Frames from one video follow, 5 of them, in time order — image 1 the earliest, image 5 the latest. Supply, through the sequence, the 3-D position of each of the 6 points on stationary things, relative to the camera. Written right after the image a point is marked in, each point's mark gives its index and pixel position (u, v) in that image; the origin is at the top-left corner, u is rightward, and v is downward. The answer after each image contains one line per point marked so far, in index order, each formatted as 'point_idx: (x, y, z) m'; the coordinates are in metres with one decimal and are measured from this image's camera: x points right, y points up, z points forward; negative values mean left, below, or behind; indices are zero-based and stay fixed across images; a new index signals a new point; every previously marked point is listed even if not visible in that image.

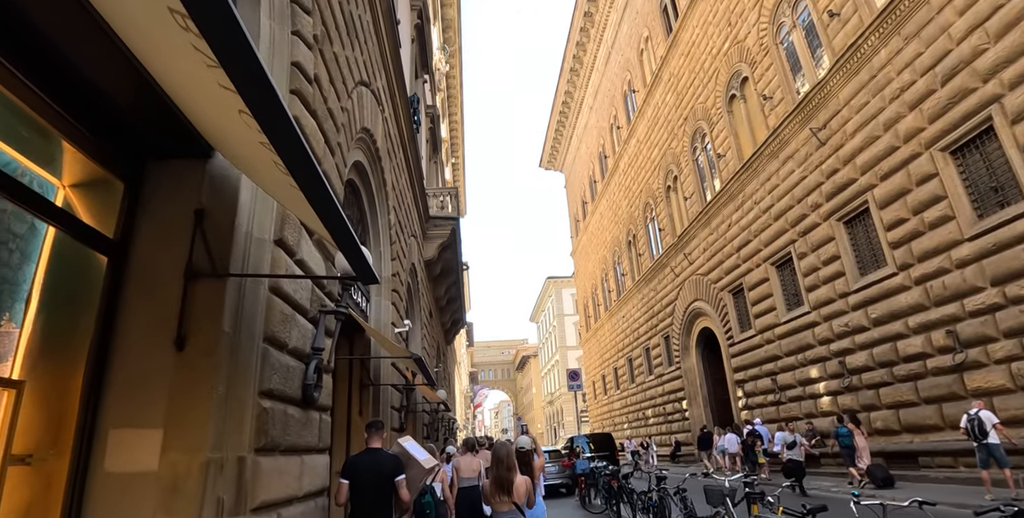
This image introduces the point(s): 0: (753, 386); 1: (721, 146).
0: (+7.5, -3.9, +17.0) m
1: (+7.3, +4.0, +19.5) m
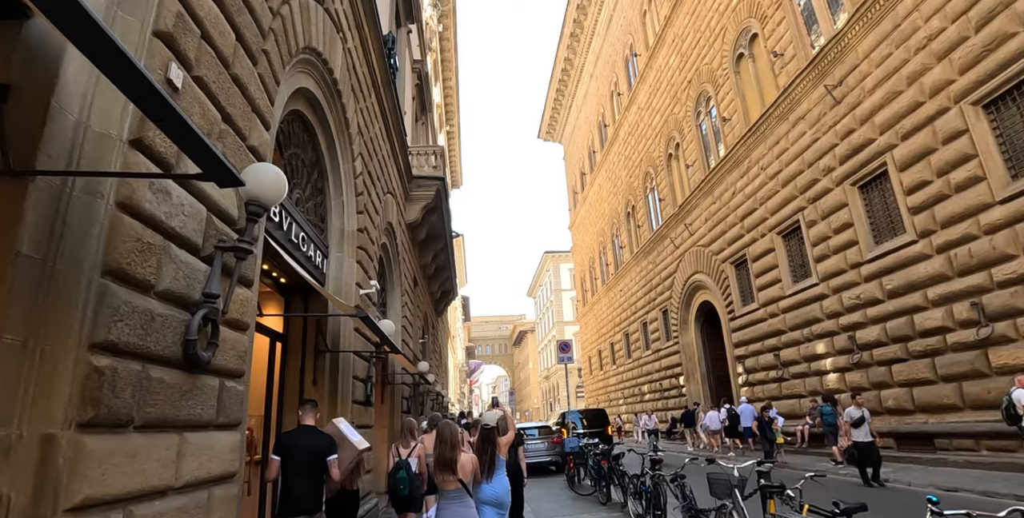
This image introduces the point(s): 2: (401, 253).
0: (+7.1, -3.0, +16.2) m
1: (+7.1, +5.0, +18.4) m
2: (-2.4, +0.1, +12.0) m
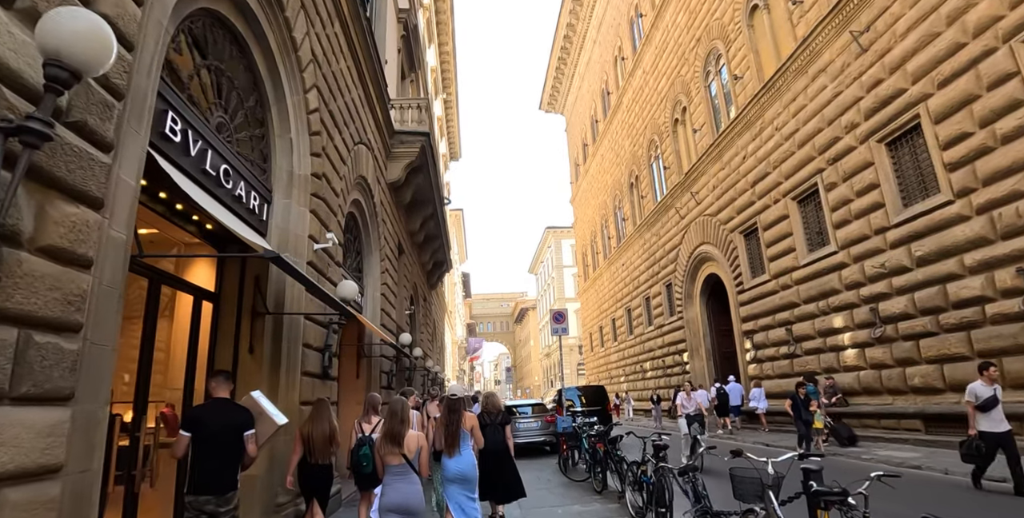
0: (+6.9, -2.2, +15.2) m
1: (+7.0, +5.9, +17.0) m
2: (-2.6, +0.9, +11.0) m
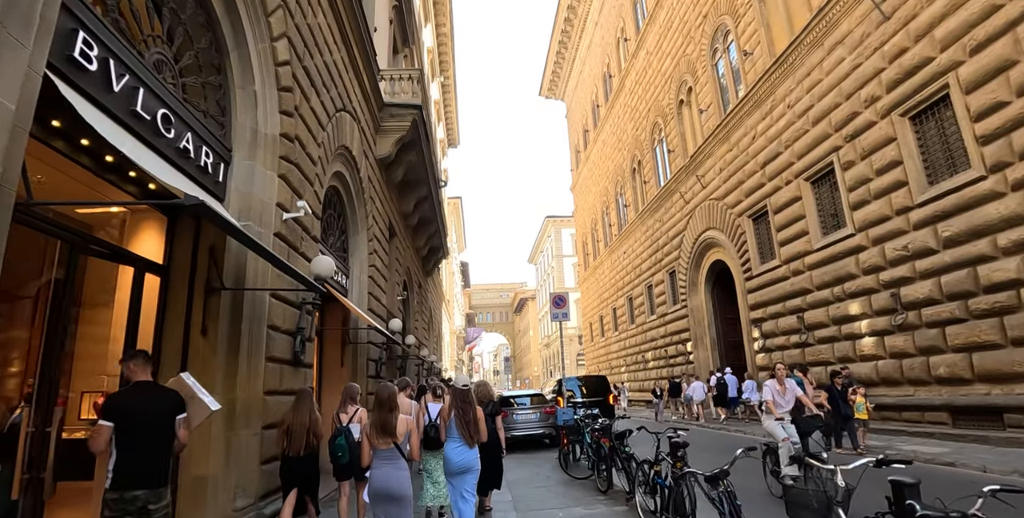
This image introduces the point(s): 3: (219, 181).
0: (+6.9, -1.8, +14.5) m
1: (+6.9, +6.4, +16.2) m
2: (-2.7, +1.3, +10.2) m
3: (-2.6, +0.7, +4.9) m
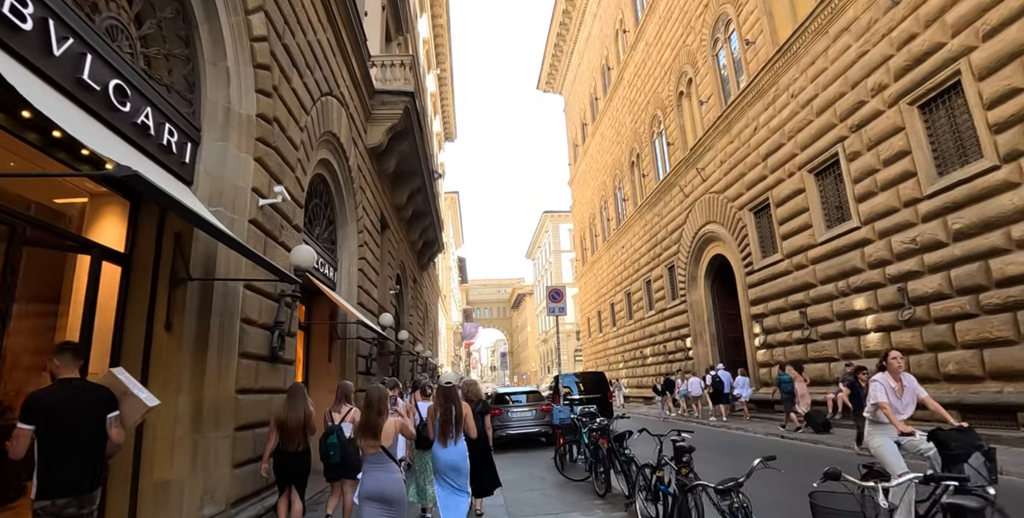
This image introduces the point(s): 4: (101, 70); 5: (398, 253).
0: (+6.8, -1.6, +14.2) m
1: (+6.8, +6.5, +15.9) m
2: (-2.8, +1.4, +9.8) m
3: (-2.7, +0.8, +4.5) m
4: (-2.6, +1.2, +3.5) m
5: (-3.1, +0.2, +14.7) m
